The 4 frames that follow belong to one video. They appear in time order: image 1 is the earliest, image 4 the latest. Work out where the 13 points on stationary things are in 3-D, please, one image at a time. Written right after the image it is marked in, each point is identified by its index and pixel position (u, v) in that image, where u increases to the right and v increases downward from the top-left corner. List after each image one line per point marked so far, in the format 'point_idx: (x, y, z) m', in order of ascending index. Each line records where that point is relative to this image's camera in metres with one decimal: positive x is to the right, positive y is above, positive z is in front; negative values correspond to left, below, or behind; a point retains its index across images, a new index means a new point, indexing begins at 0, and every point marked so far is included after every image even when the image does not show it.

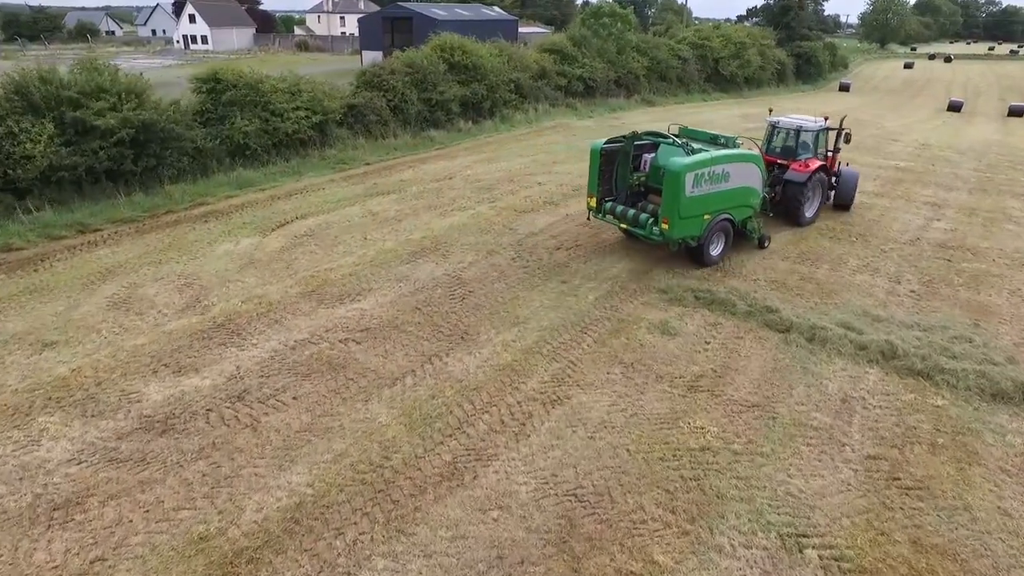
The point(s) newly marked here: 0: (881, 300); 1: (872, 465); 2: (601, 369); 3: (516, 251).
0: (+4.3, -0.1, +7.6) m
1: (+2.7, -1.3, +4.8) m
2: (+0.8, -0.8, +6.0) m
3: (+0.1, +0.5, +8.7) m
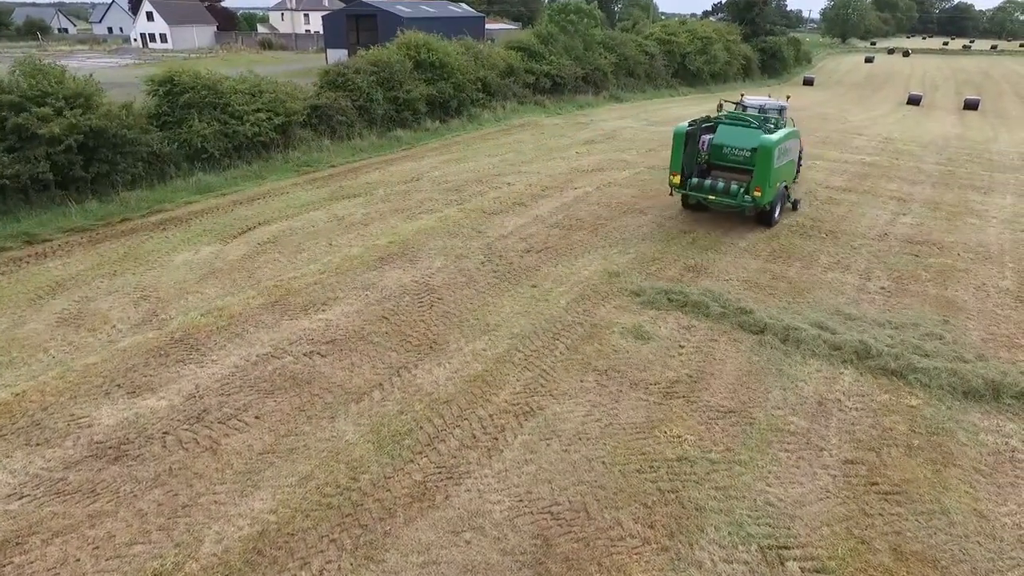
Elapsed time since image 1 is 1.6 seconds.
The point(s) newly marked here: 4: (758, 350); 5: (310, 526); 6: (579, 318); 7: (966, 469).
0: (+4.0, -0.1, +7.6) m
1: (+2.5, -1.3, +4.8) m
2: (+0.6, -0.8, +5.9) m
3: (-0.3, +0.4, +8.6) m
4: (+2.4, -0.6, +6.4) m
5: (-1.4, -1.6, +4.3) m
6: (+0.7, -0.3, +6.9) m
7: (+3.4, -1.3, +4.8) m
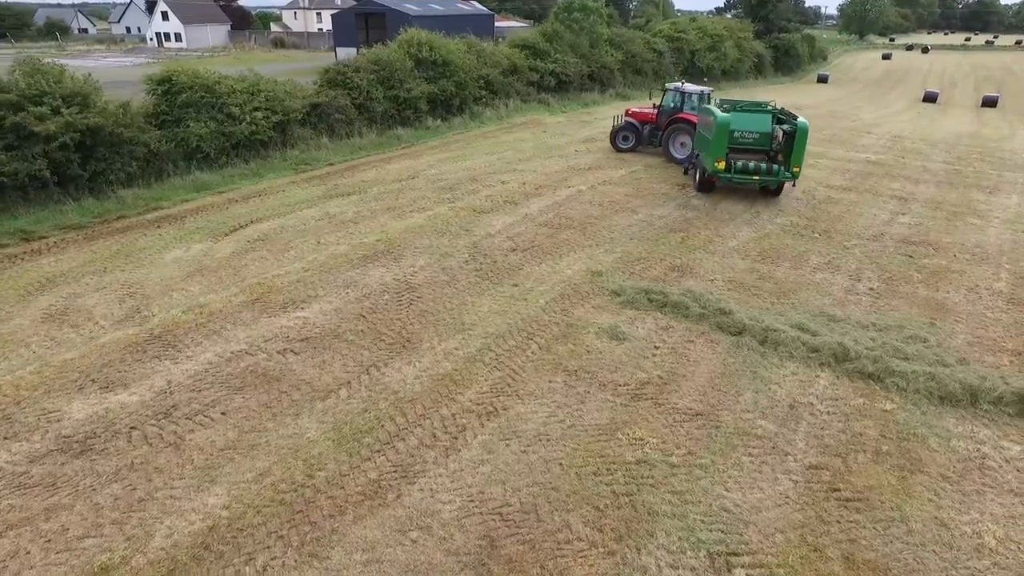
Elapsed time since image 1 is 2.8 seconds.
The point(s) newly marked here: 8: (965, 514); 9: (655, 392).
0: (+3.7, -0.1, +7.5) m
1: (+2.2, -1.4, +4.7) m
2: (+0.3, -0.8, +5.8) m
3: (-0.5, +0.5, +8.5) m
4: (+2.2, -0.6, +6.3) m
5: (-1.7, -1.6, +4.3) m
6: (+0.5, -0.3, +6.9) m
7: (+3.0, -1.4, +4.7) m
8: (+3.0, -1.5, +4.3) m
9: (+1.2, -0.9, +5.7) m
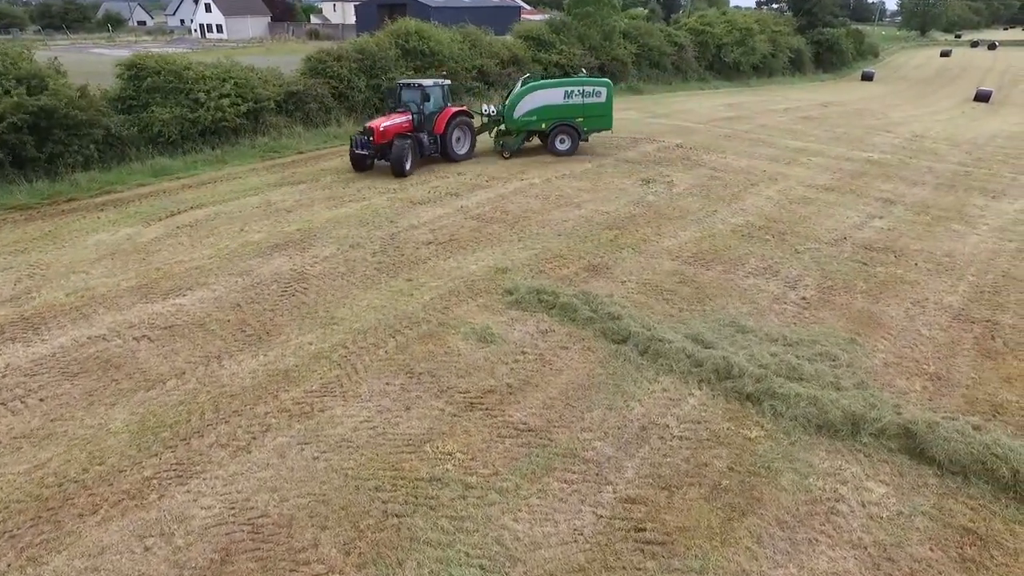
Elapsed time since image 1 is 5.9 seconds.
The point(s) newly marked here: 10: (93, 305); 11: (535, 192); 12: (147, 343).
0: (+2.5, -0.2, +6.7) m
1: (+0.7, -1.4, +4.1) m
2: (-1.1, -0.8, +5.4) m
3: (-1.6, +0.5, +8.1) m
4: (+0.8, -0.6, +5.7) m
5: (-3.2, -1.5, +4.0) m
6: (-0.8, -0.3, +6.4) m
7: (+1.6, -1.4, +4.0) m
8: (+1.5, -1.6, +3.6) m
9: (-0.1, -0.9, +5.1) m
10: (-4.4, -0.2, +6.9) m
11: (+0.4, +1.5, +10.1) m
12: (-3.4, -0.5, +6.1) m
